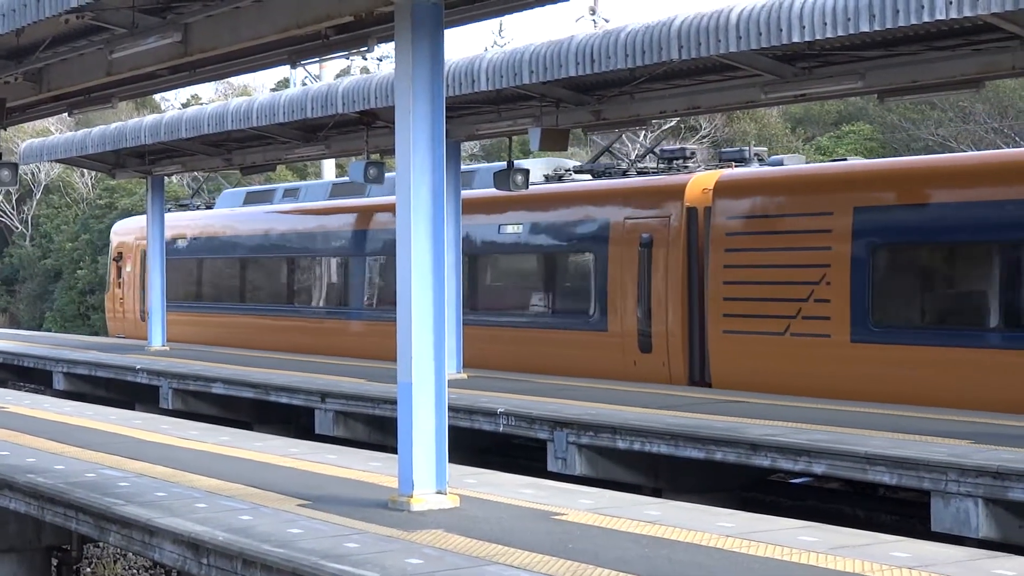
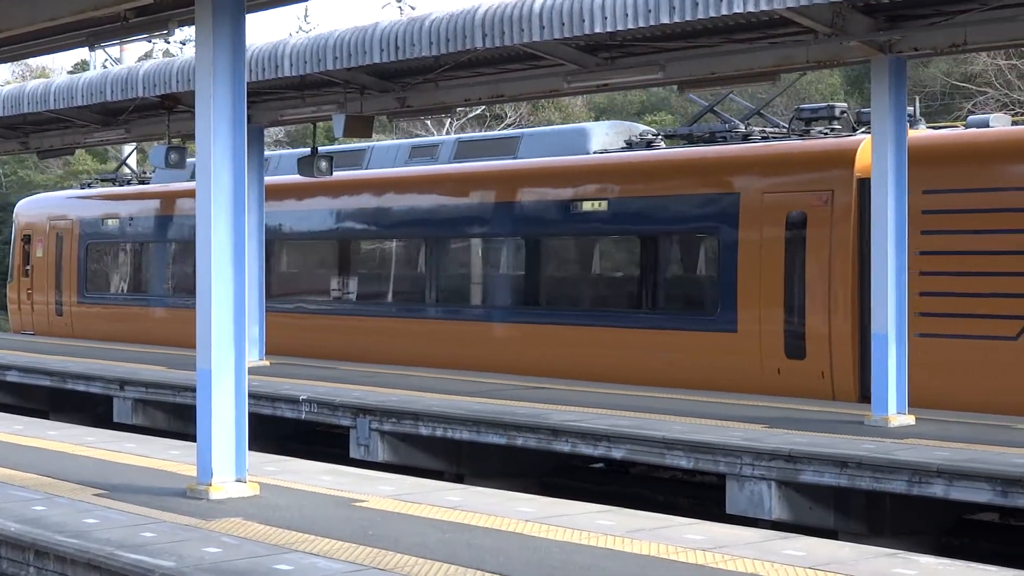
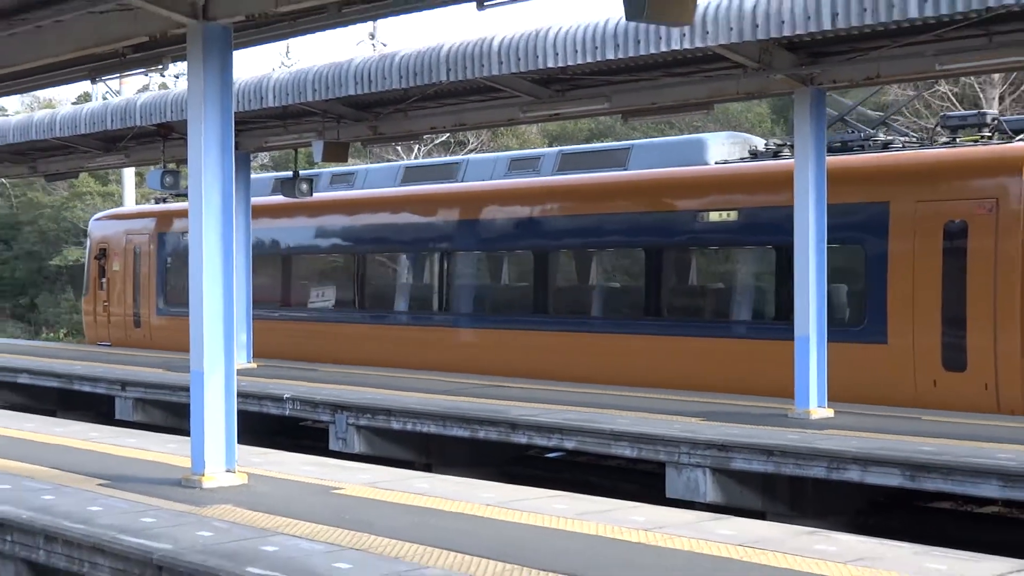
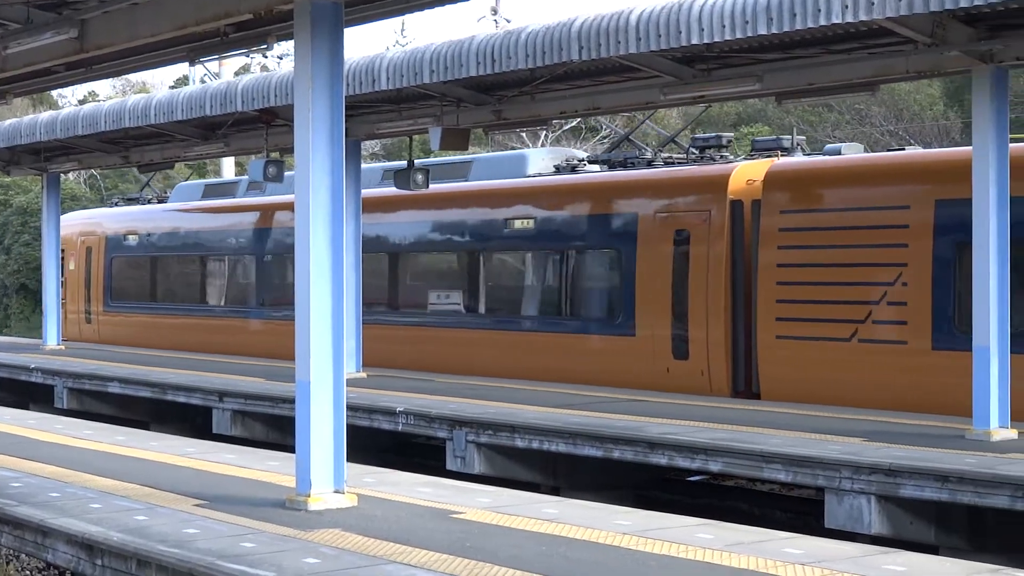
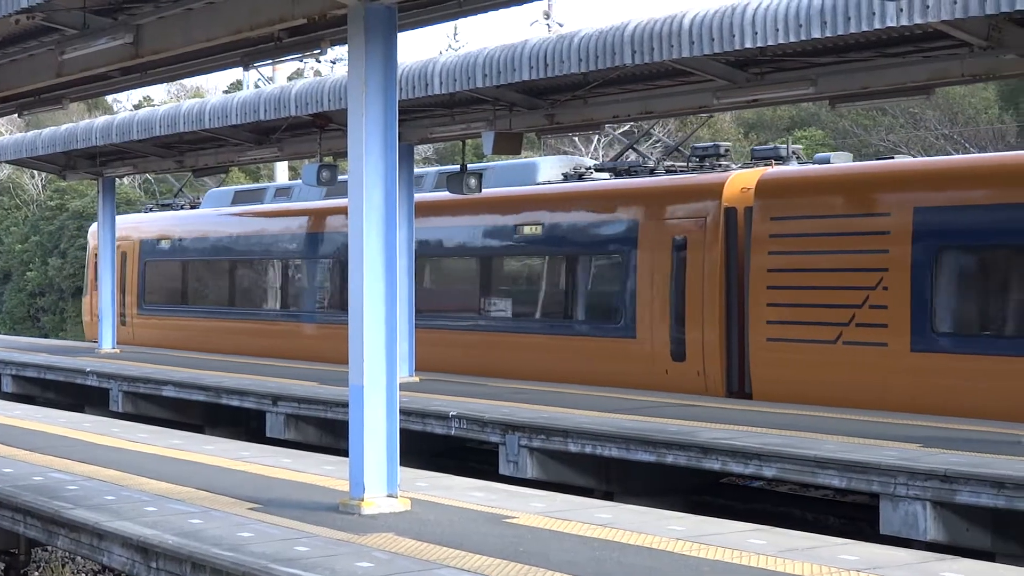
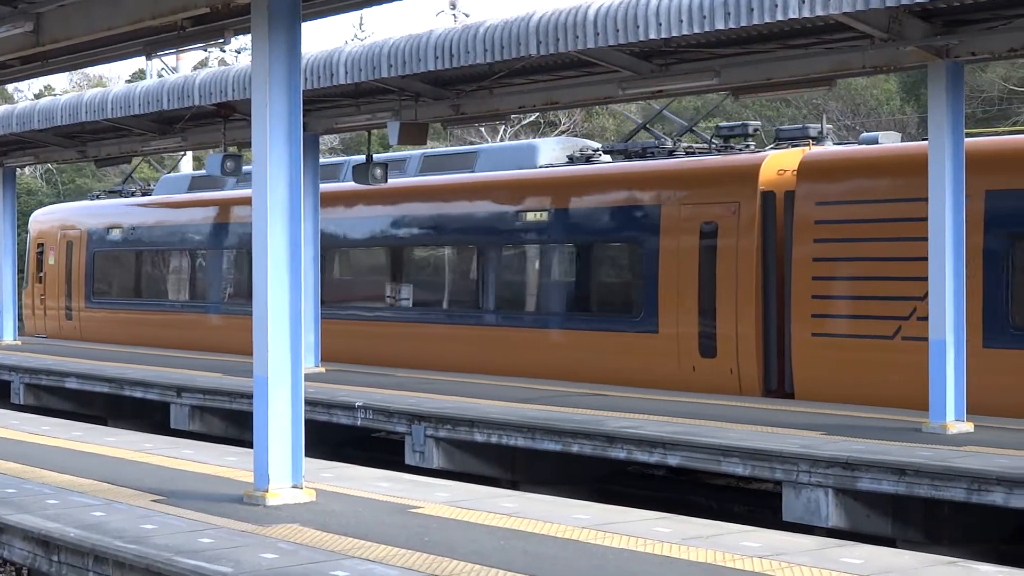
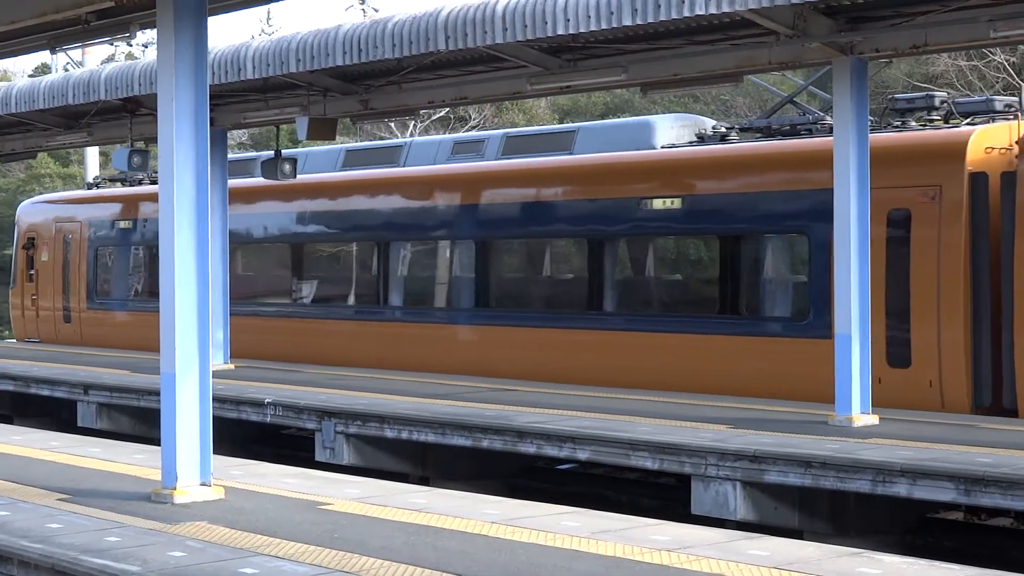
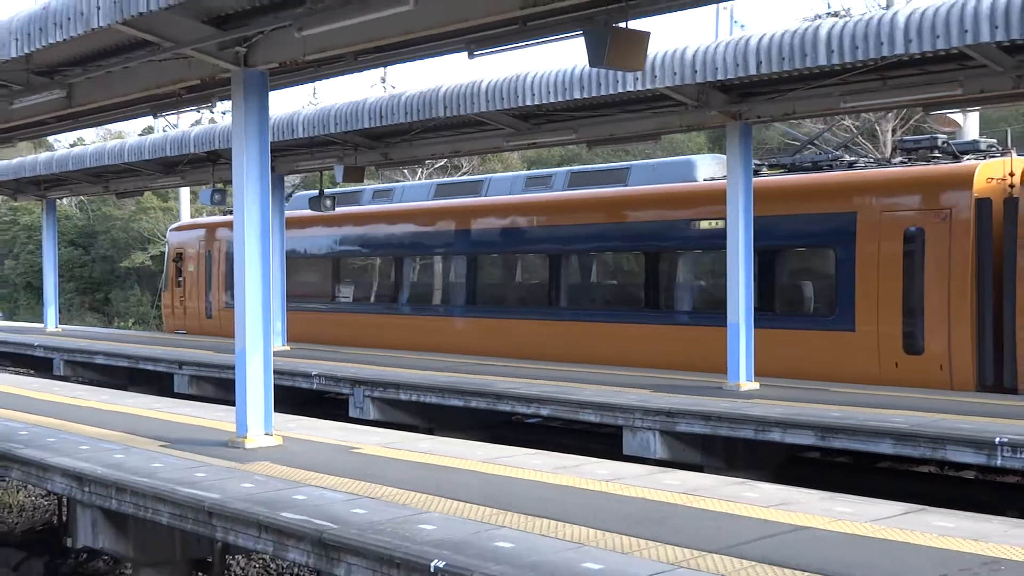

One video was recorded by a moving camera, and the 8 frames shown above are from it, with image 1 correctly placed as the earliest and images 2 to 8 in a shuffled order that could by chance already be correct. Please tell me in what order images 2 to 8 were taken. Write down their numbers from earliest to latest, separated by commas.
5, 4, 6, 2, 7, 3, 8
